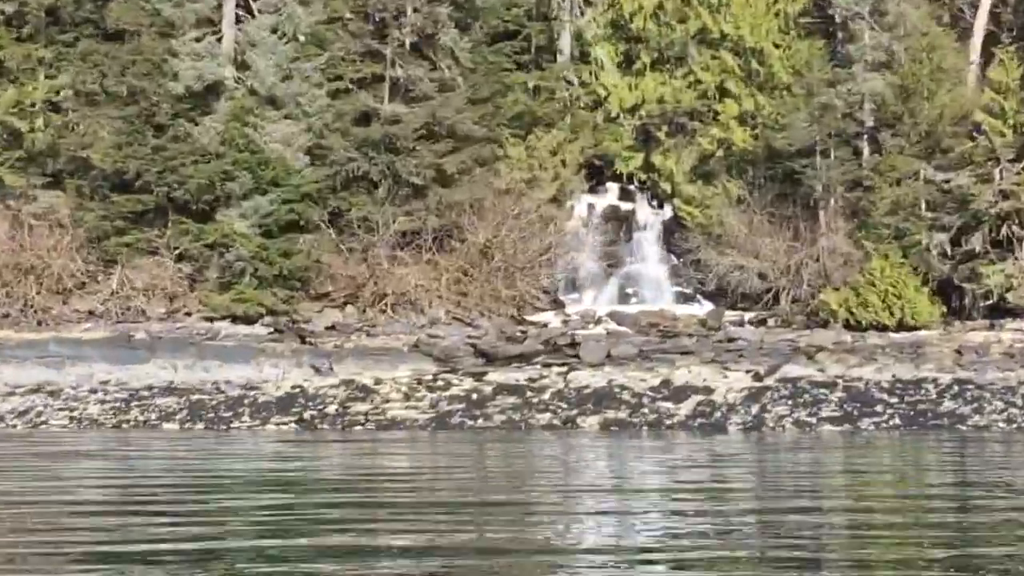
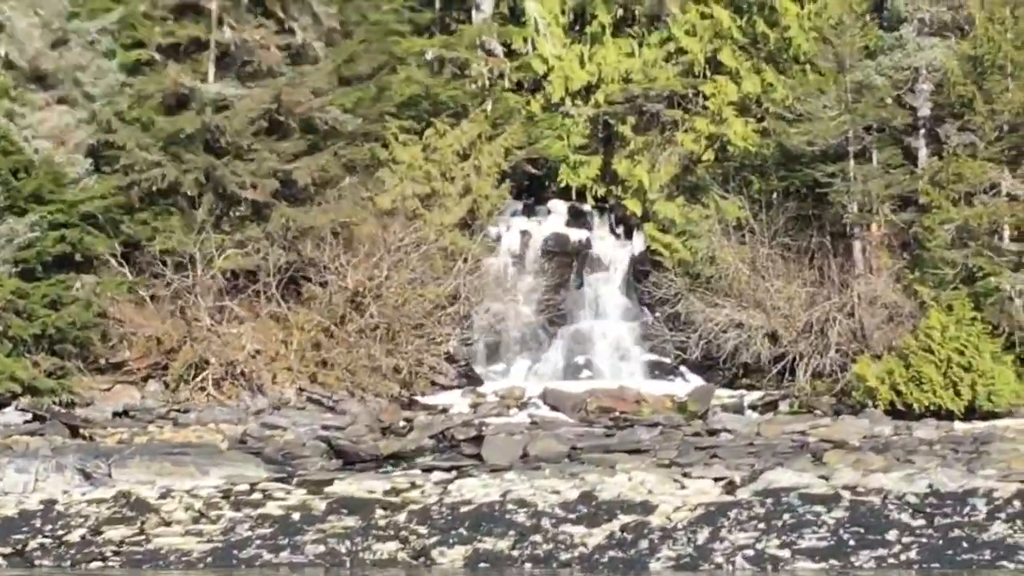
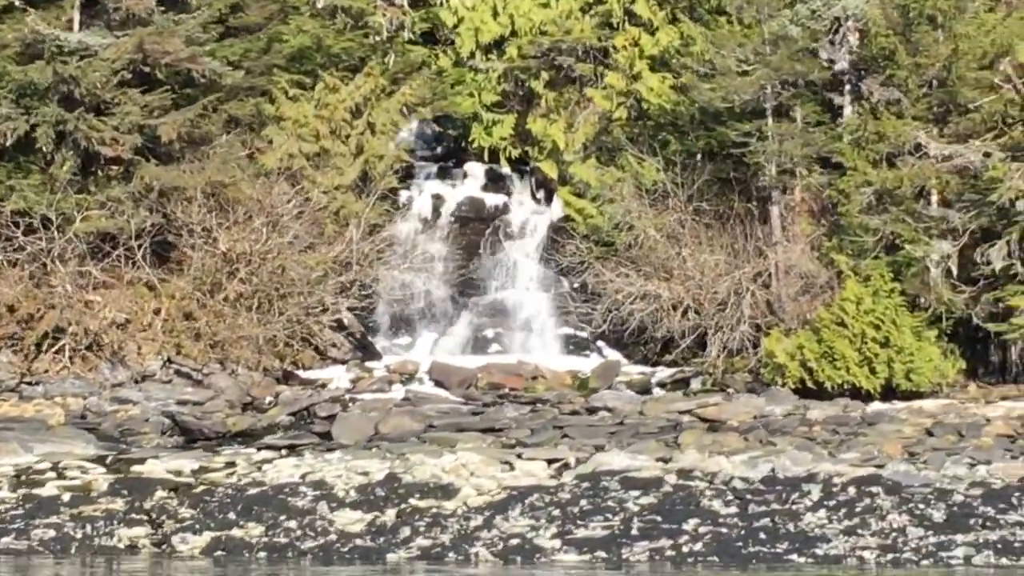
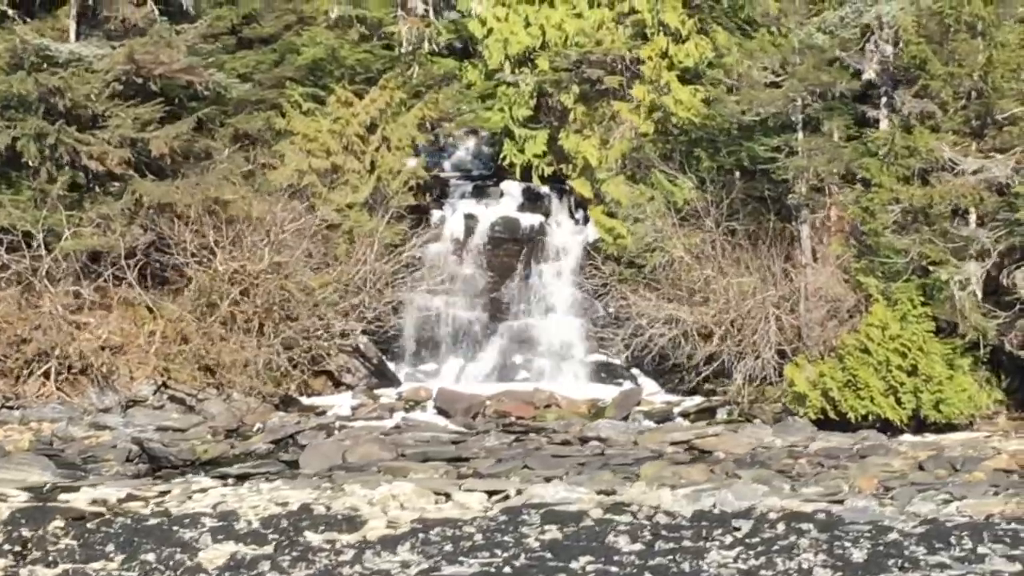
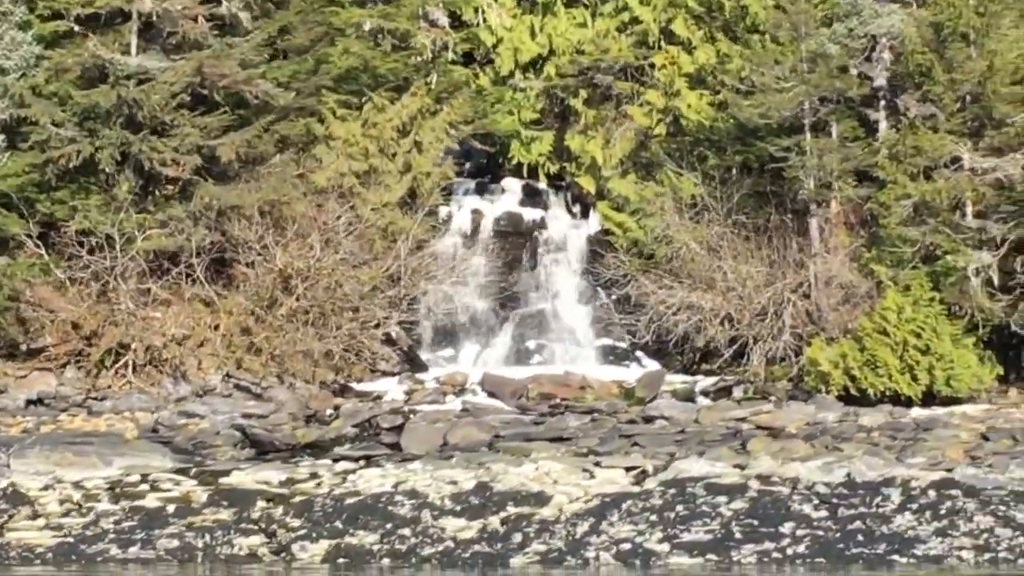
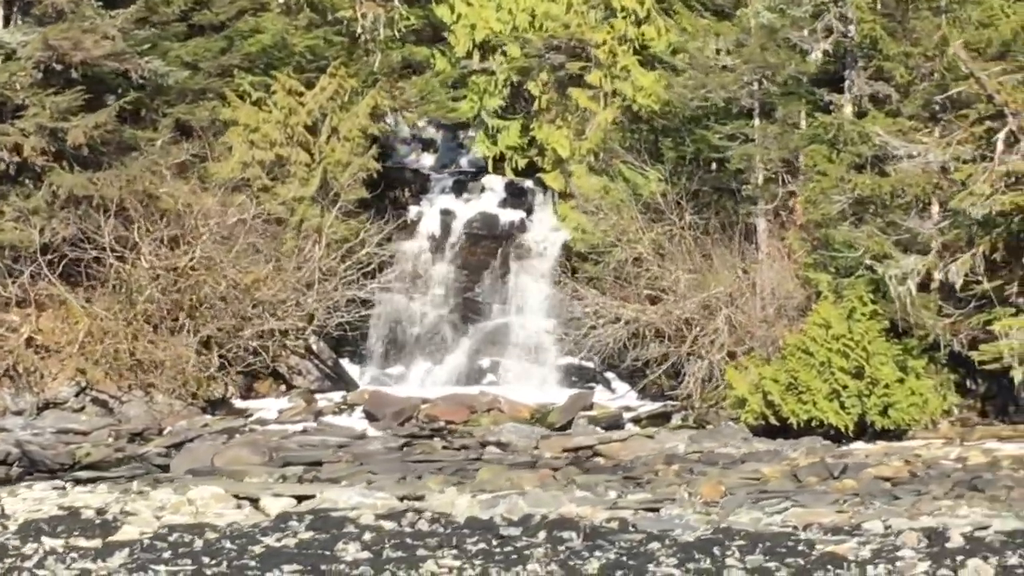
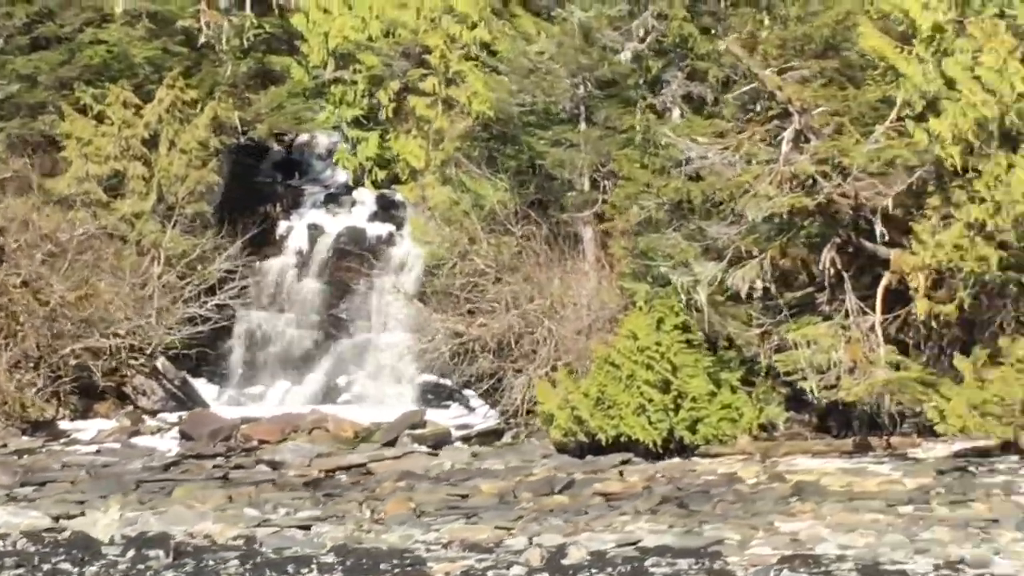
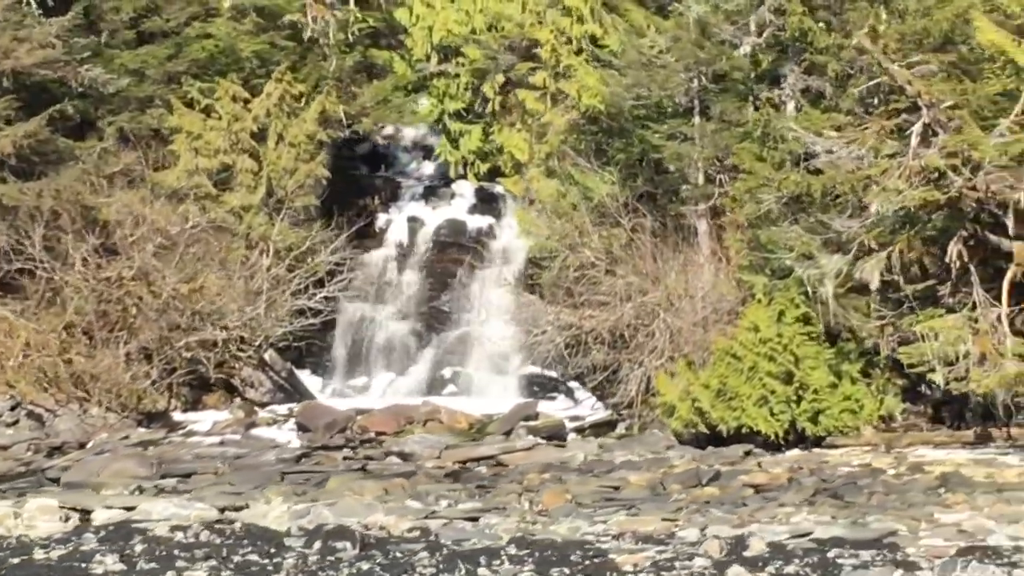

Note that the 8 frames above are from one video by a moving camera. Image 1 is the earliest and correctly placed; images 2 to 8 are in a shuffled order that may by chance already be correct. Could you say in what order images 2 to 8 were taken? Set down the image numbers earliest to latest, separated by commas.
2, 5, 3, 4, 6, 8, 7
